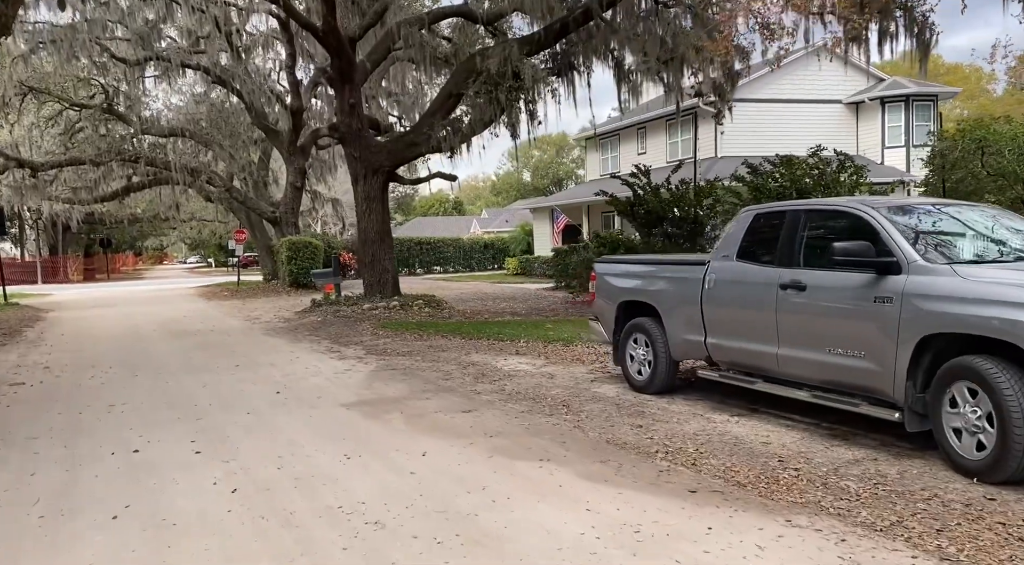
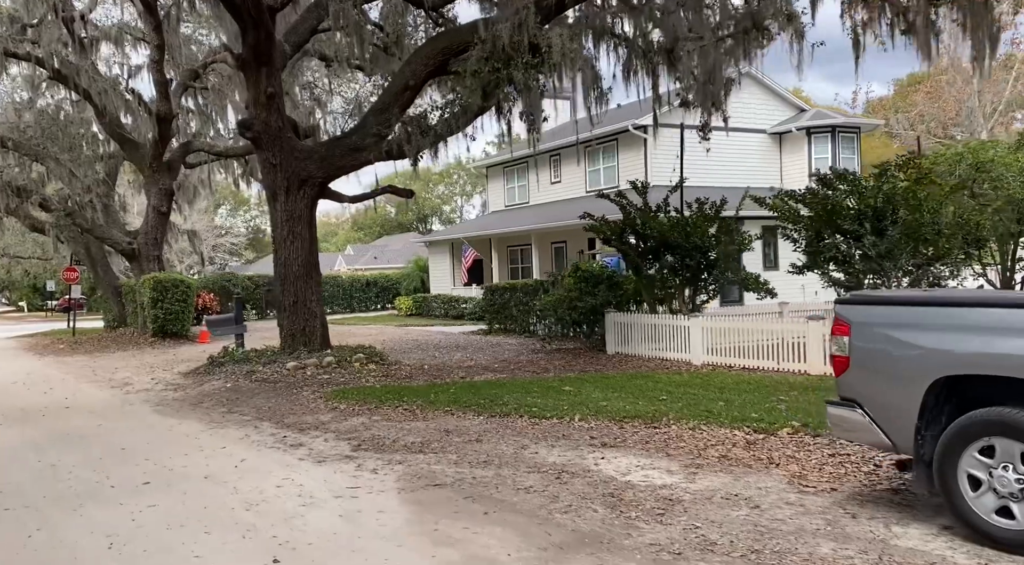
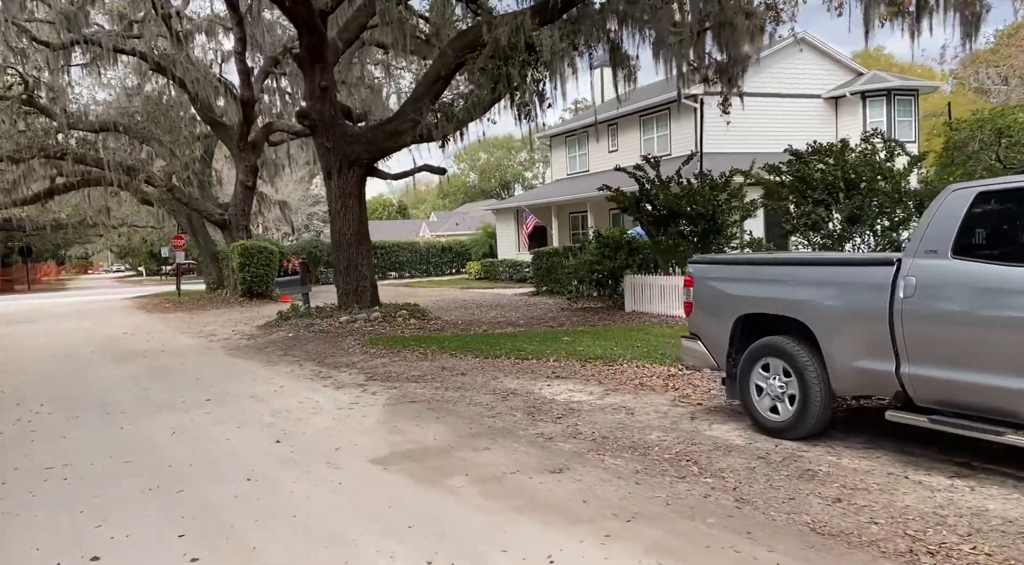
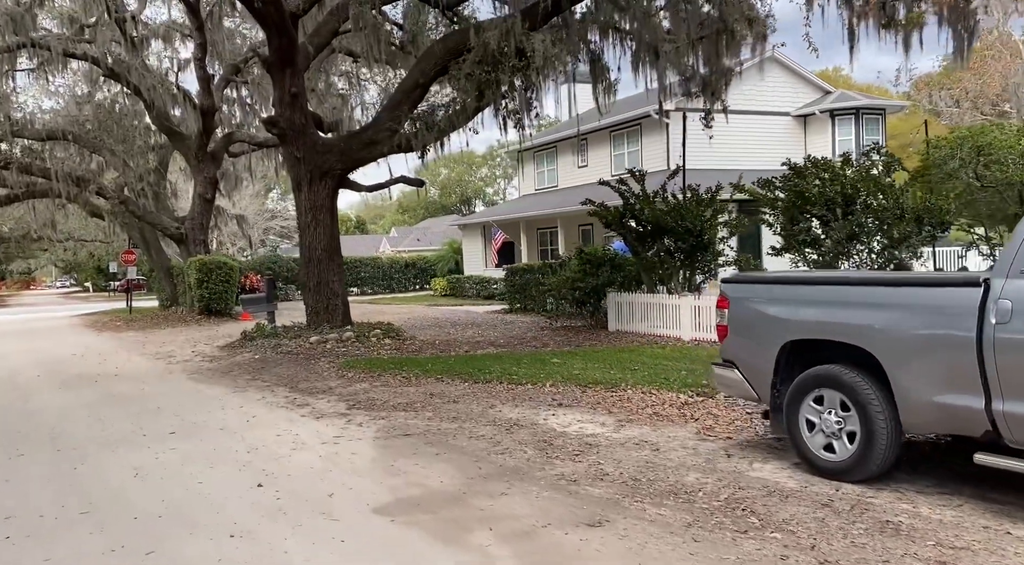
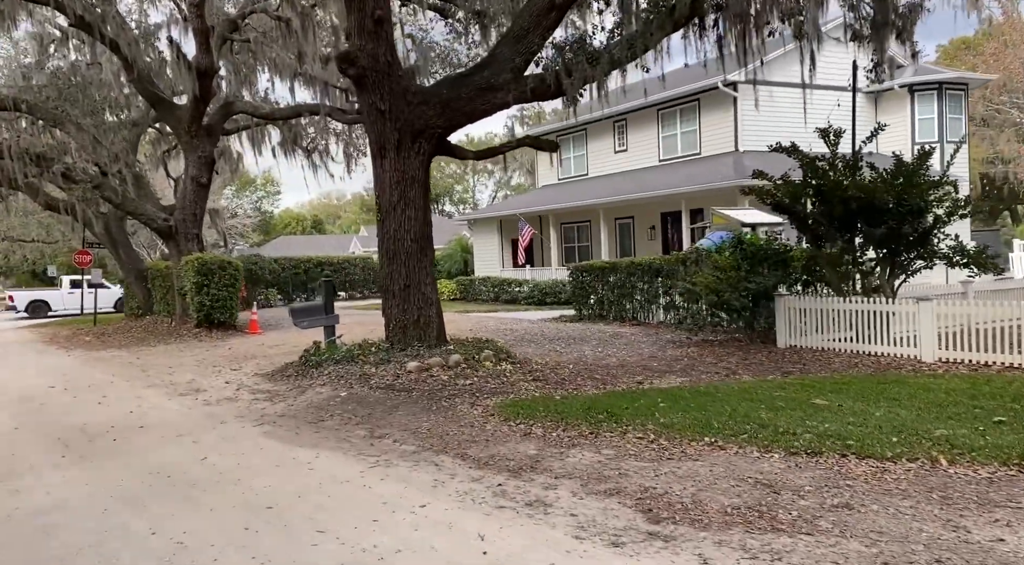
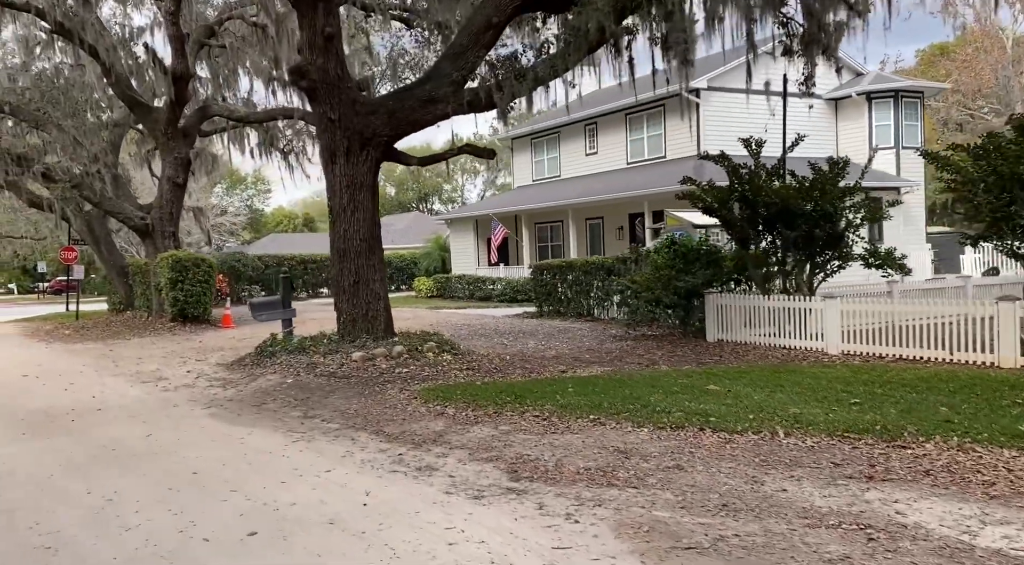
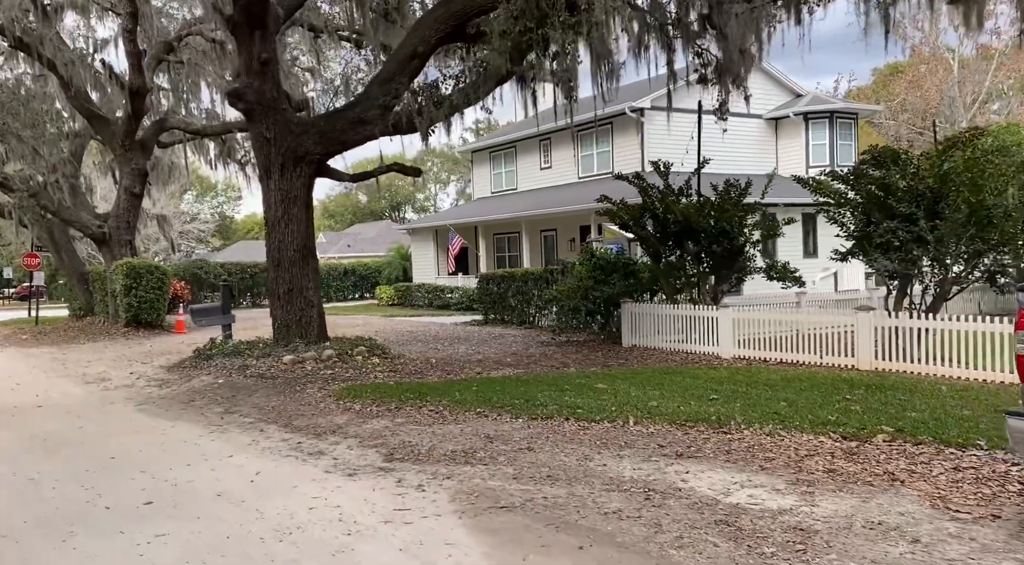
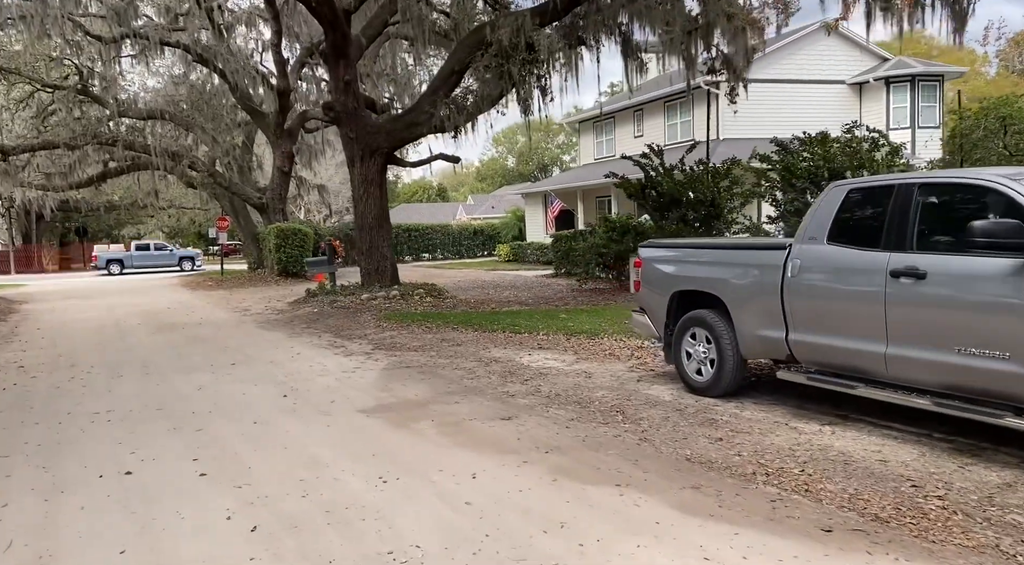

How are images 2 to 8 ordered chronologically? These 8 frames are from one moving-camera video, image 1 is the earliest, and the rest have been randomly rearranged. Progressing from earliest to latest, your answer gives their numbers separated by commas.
8, 3, 4, 2, 7, 6, 5
